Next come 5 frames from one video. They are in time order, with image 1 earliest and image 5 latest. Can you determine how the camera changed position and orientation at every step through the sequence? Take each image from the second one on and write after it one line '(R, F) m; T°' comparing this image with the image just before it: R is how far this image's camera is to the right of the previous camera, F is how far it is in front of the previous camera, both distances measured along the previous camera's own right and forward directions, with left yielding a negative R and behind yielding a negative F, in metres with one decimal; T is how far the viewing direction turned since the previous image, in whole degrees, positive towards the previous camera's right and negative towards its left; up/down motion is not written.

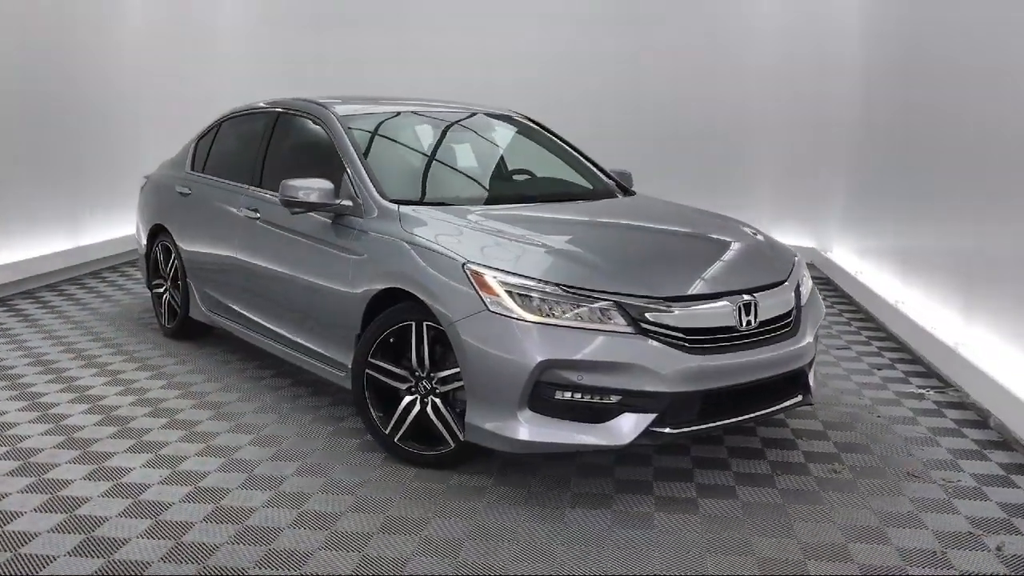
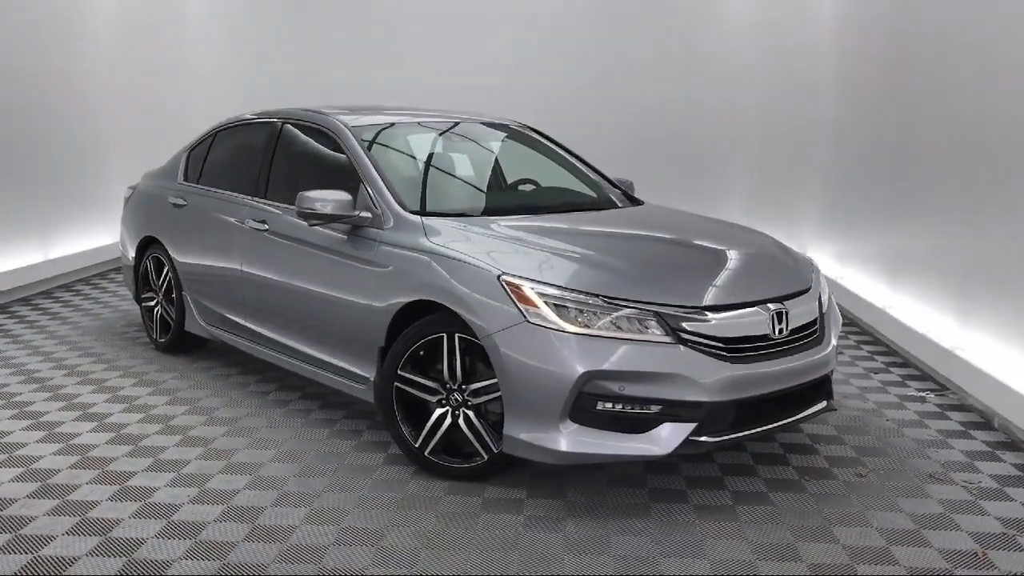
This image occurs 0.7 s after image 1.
(-0.2, 0.0) m; +3°
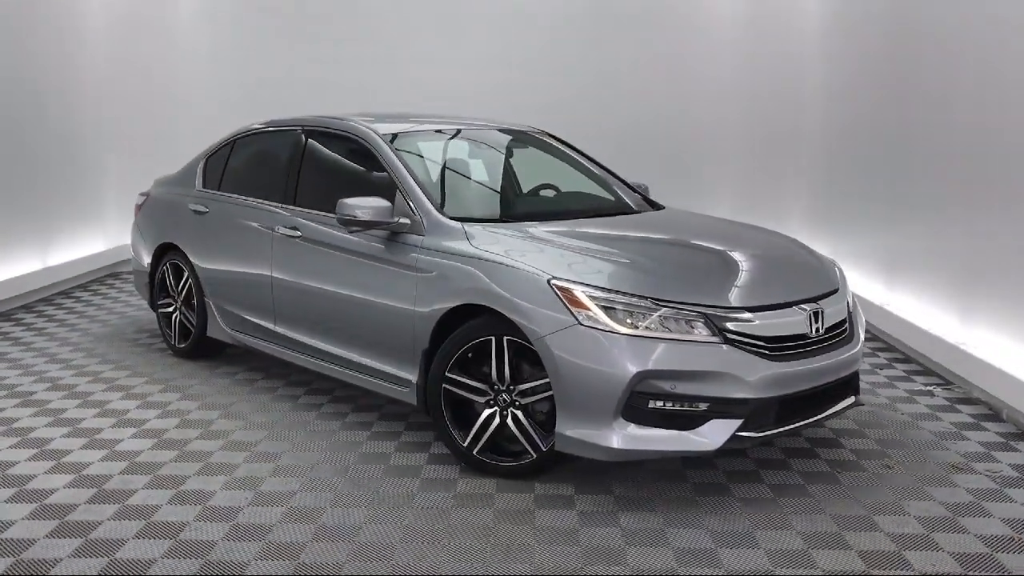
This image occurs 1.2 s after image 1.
(-0.2, -0.1) m; +2°
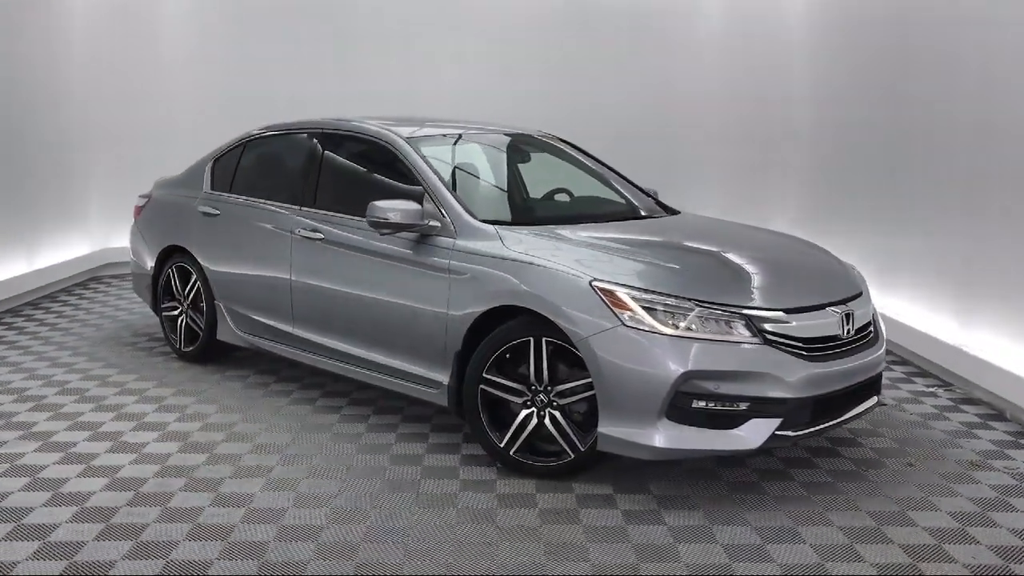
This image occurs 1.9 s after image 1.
(-0.3, 0.0) m; +3°
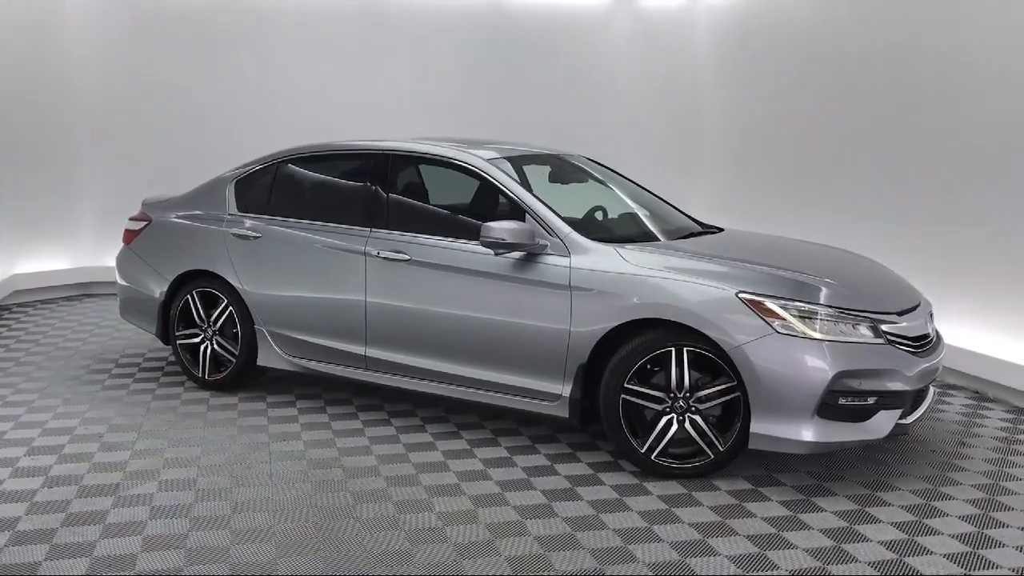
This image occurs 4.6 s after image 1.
(-1.1, 0.0) m; +12°
